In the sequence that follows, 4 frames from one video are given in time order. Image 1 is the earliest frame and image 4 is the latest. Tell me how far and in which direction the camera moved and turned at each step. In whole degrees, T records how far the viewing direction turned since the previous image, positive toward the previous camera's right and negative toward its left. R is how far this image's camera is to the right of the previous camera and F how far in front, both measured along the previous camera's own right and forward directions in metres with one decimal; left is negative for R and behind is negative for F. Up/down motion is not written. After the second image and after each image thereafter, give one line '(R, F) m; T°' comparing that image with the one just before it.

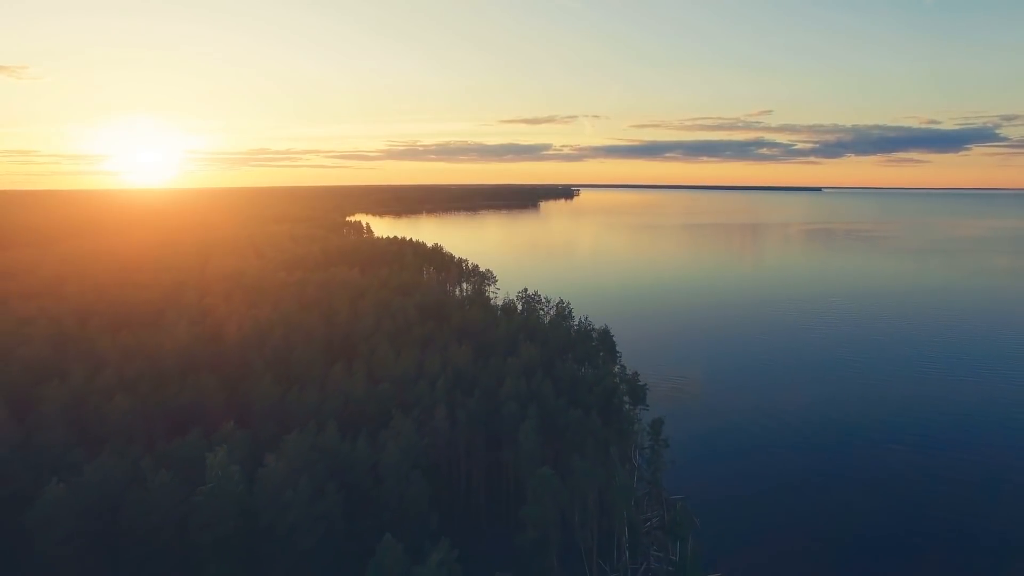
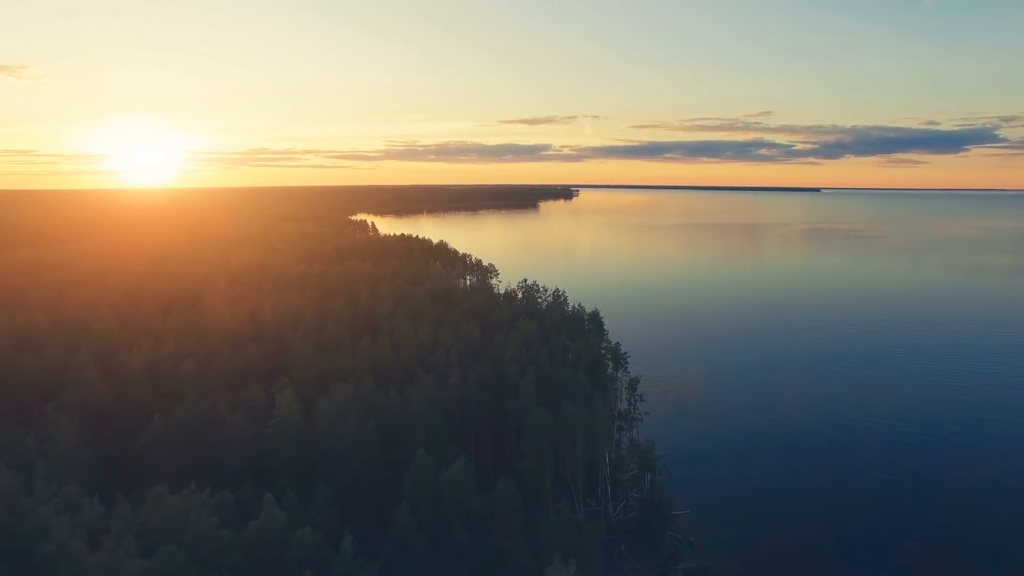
(-0.1, -4.3) m; 0°
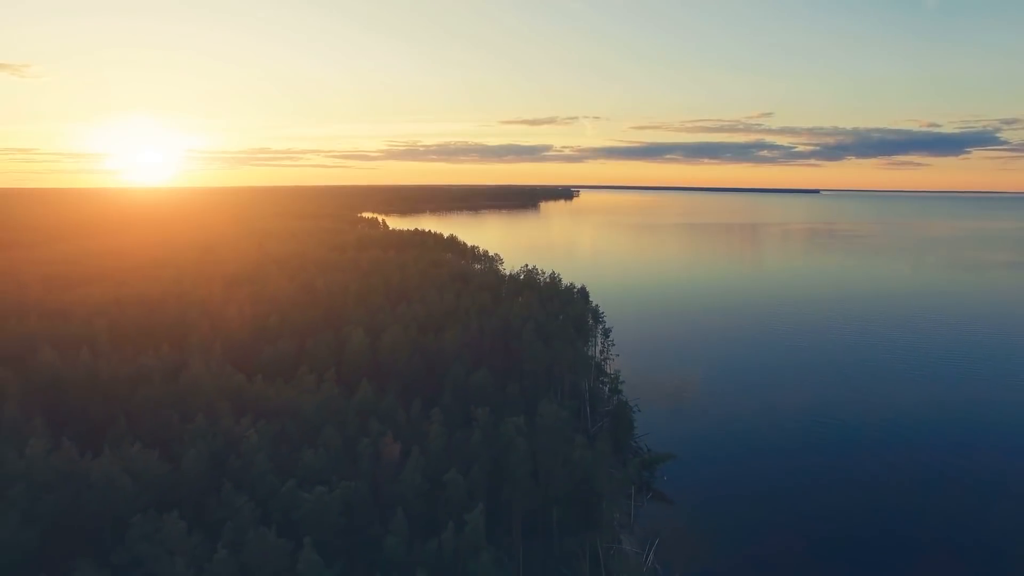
(-0.2, -8.4) m; 0°
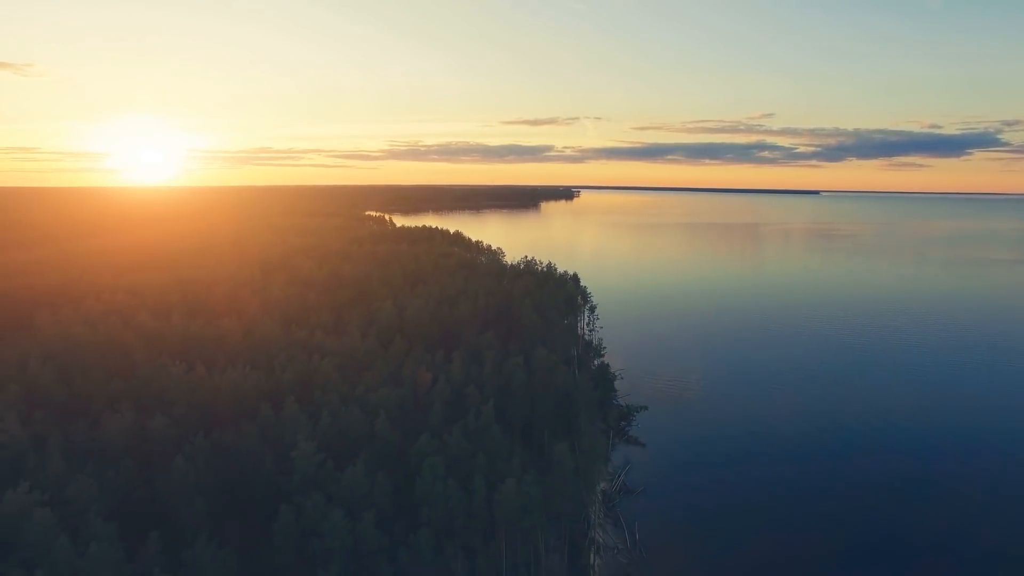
(0.0, -6.3) m; 0°
